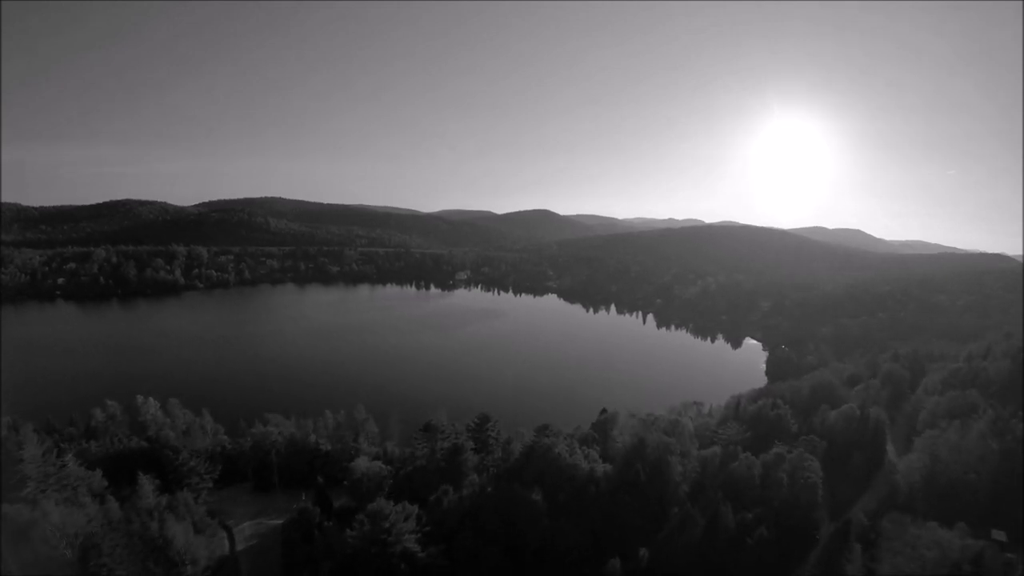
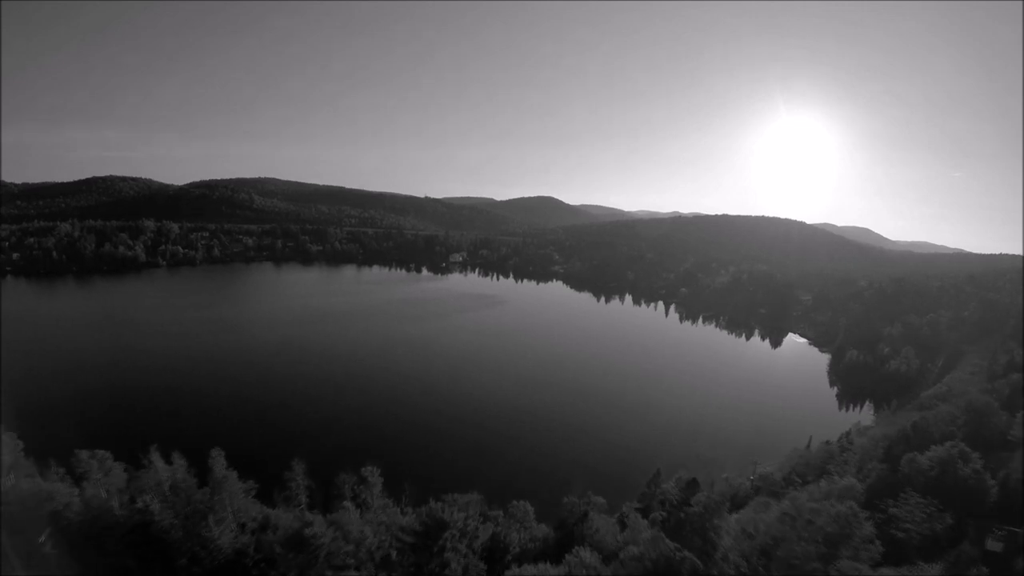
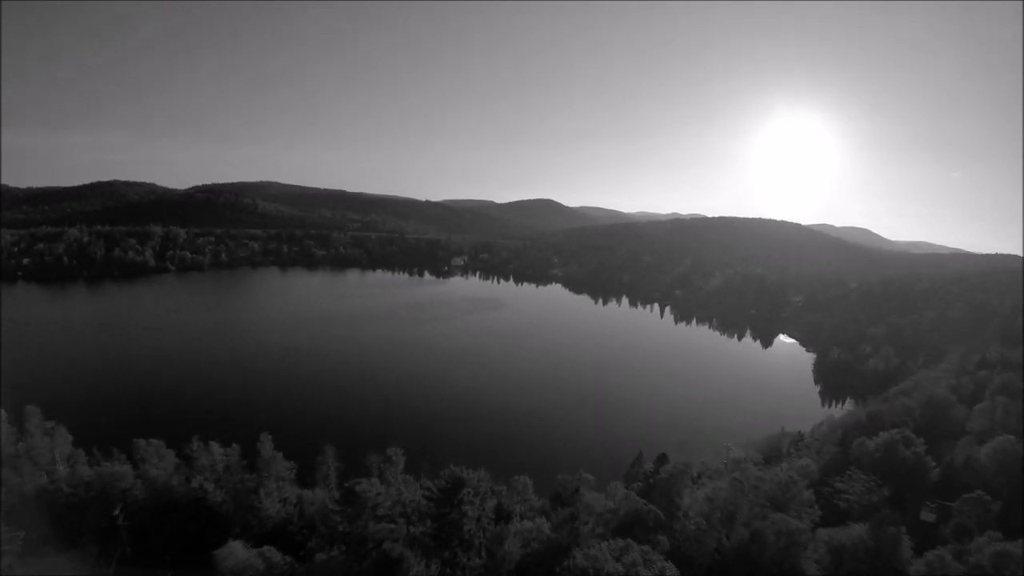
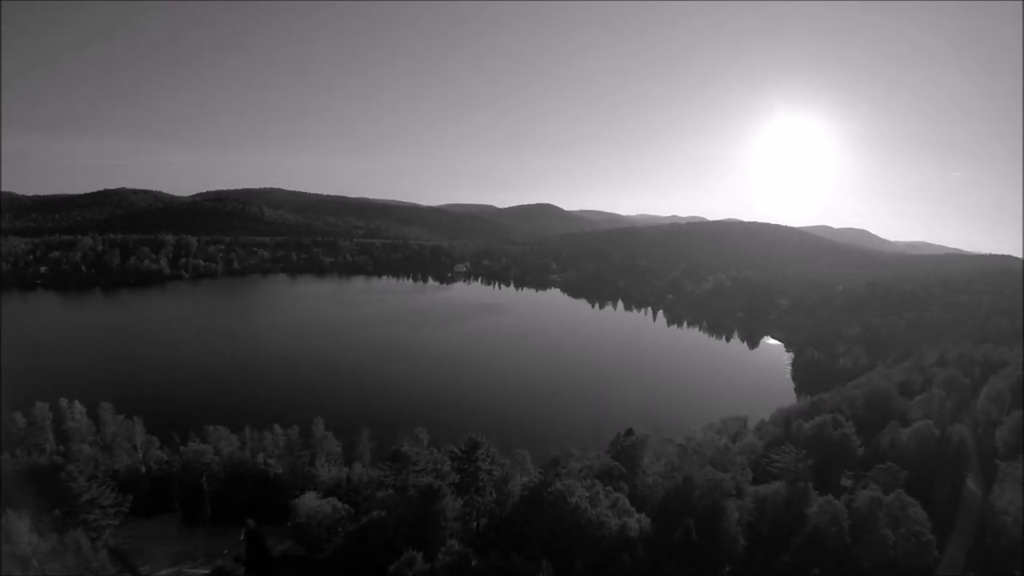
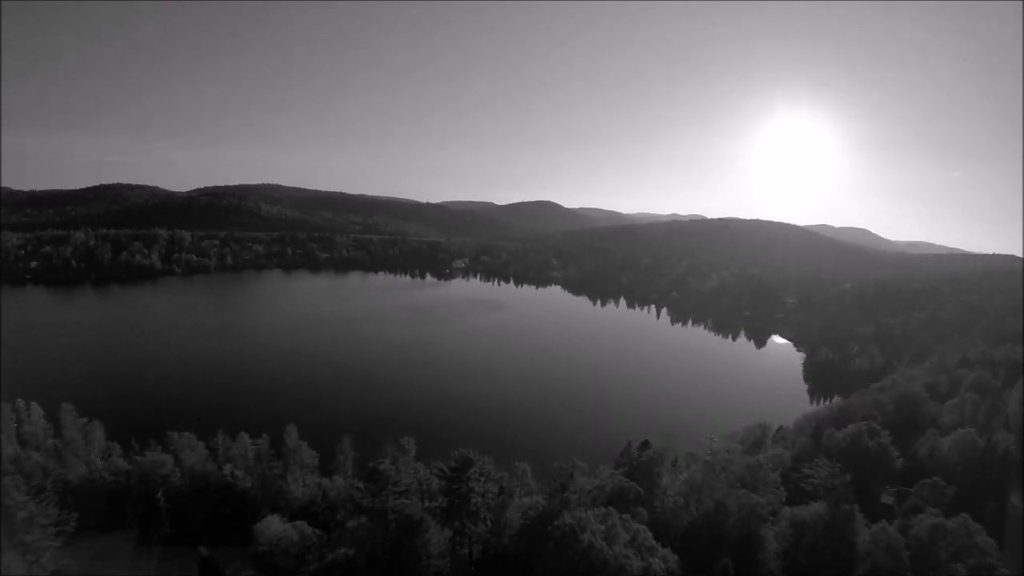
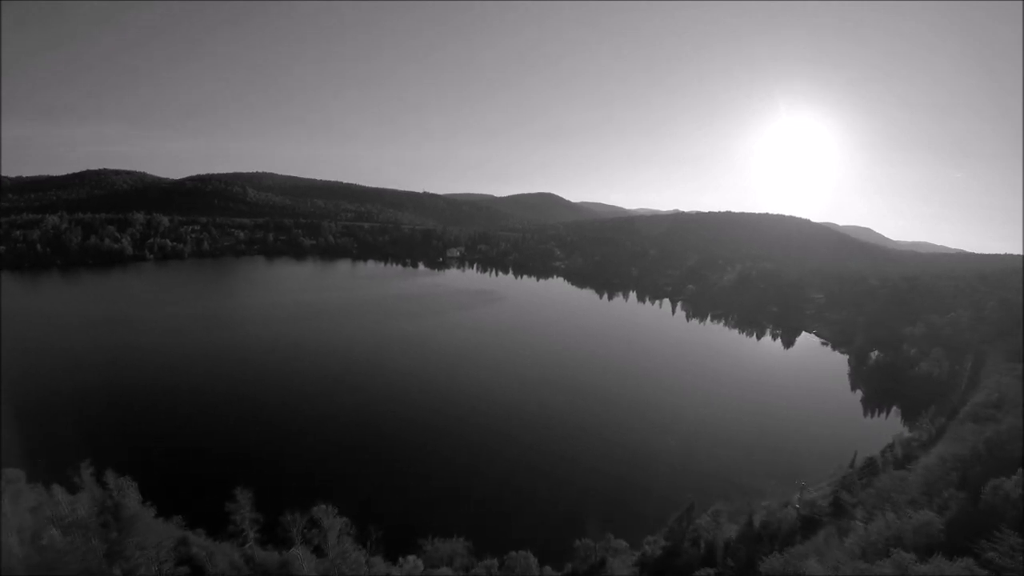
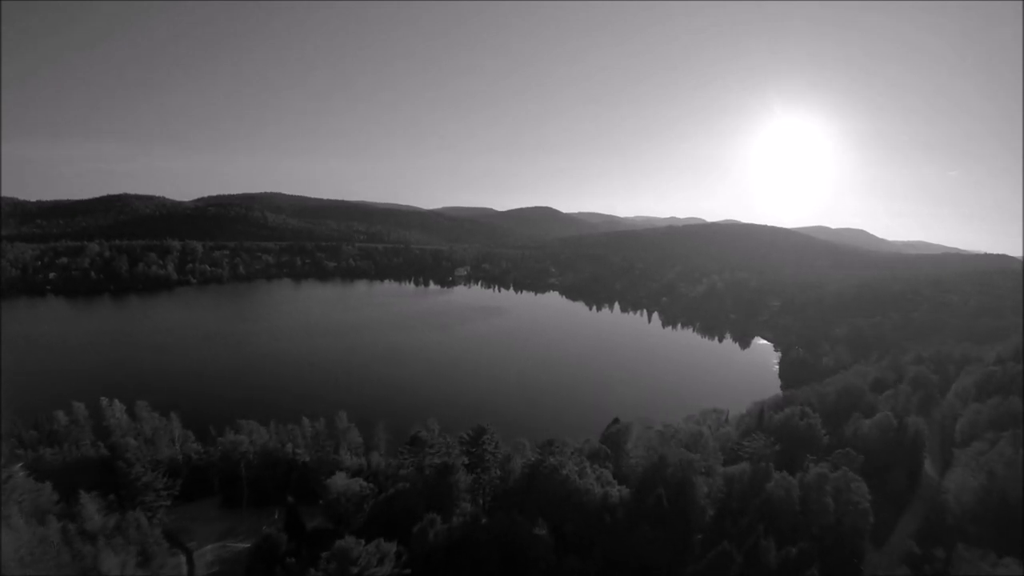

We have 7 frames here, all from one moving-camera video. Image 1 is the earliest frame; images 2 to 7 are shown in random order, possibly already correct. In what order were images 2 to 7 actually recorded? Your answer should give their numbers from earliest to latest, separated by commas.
7, 4, 5, 3, 2, 6
